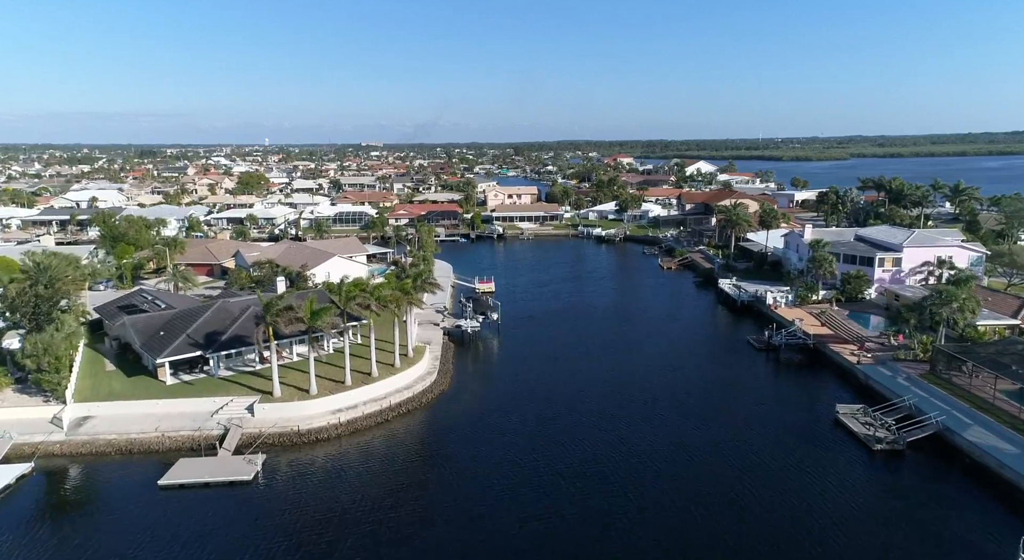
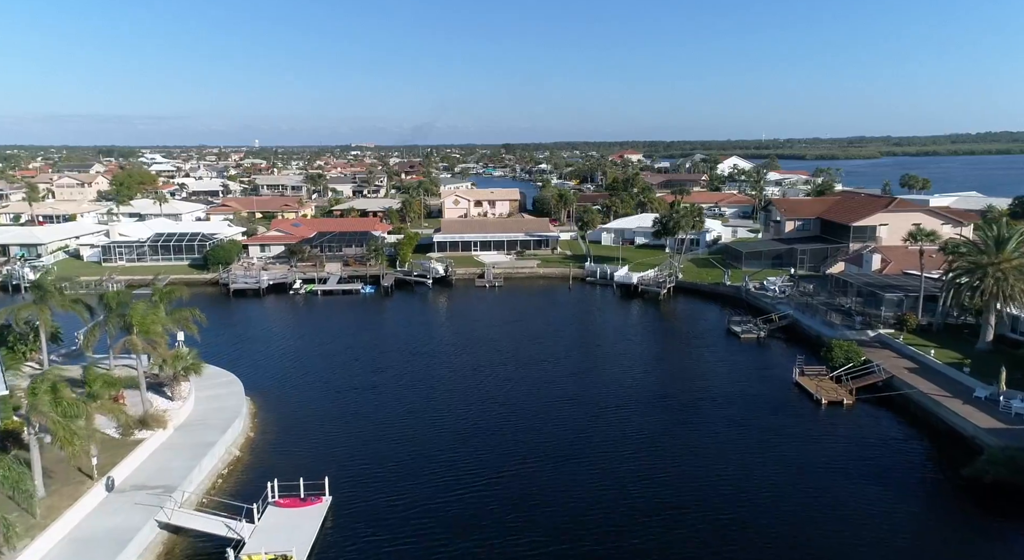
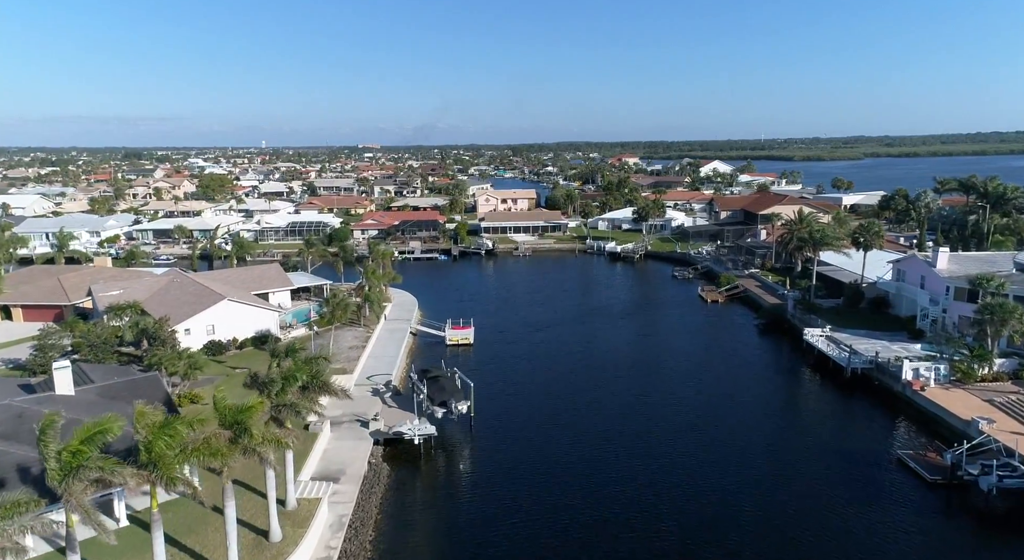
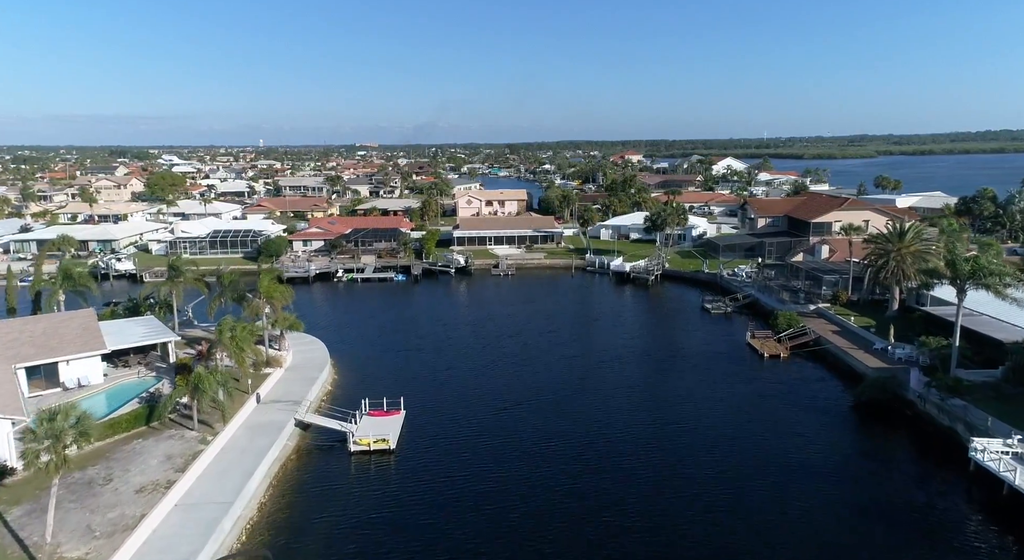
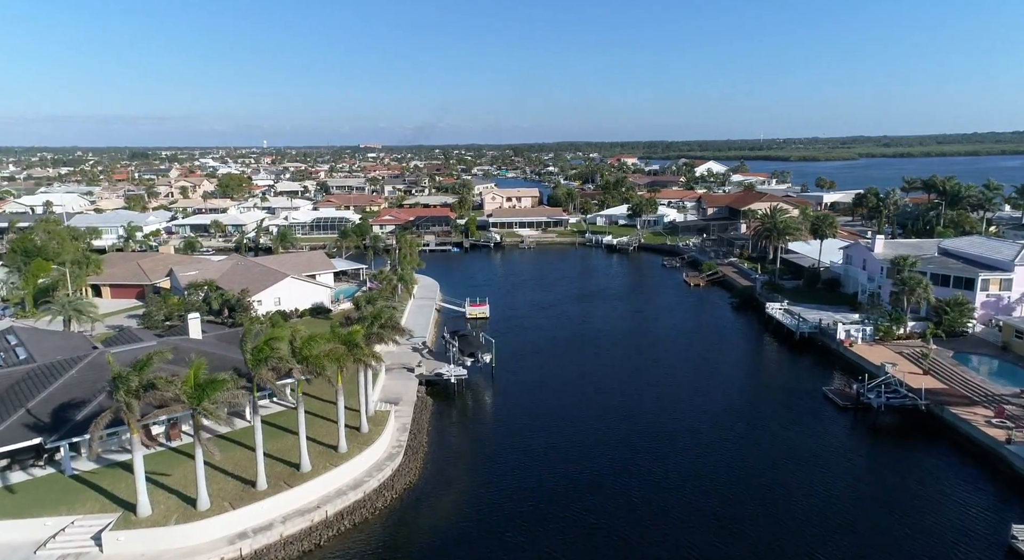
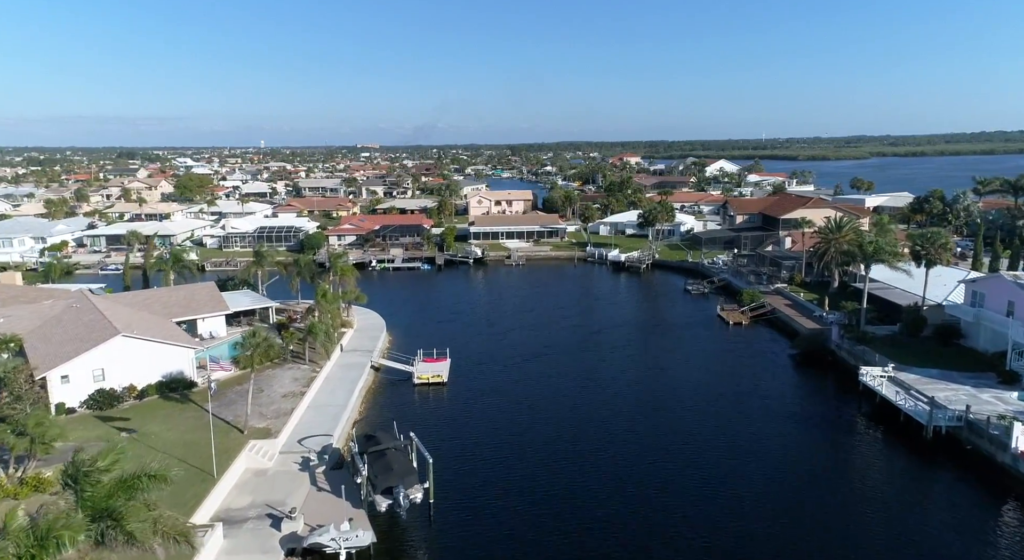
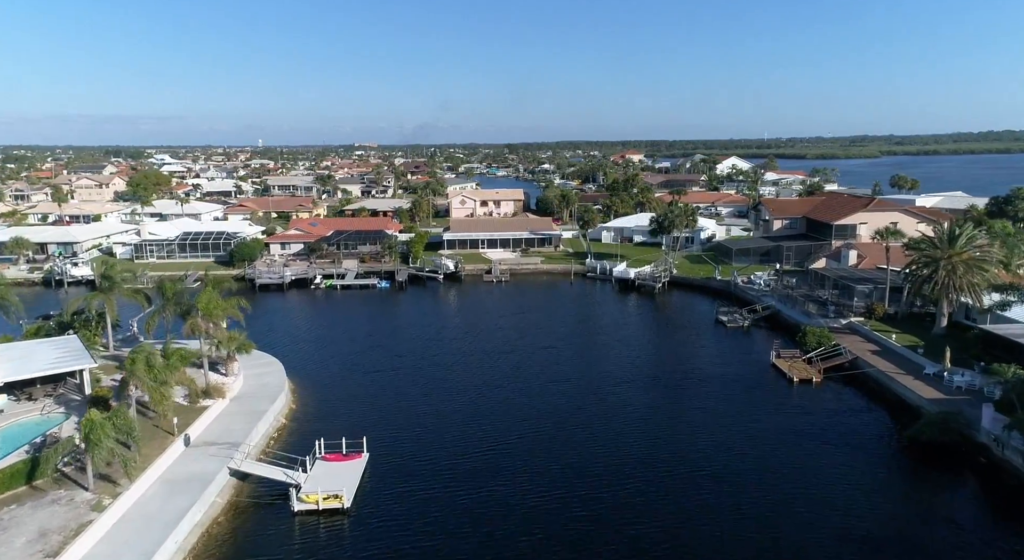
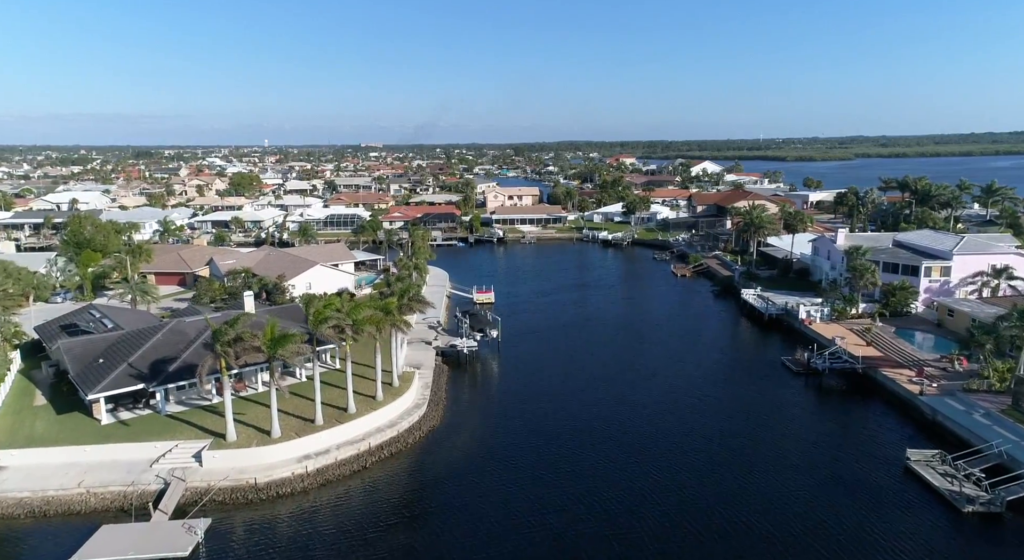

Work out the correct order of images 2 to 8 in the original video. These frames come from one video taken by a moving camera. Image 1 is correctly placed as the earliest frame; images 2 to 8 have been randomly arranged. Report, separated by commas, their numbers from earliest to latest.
8, 5, 3, 6, 4, 7, 2
